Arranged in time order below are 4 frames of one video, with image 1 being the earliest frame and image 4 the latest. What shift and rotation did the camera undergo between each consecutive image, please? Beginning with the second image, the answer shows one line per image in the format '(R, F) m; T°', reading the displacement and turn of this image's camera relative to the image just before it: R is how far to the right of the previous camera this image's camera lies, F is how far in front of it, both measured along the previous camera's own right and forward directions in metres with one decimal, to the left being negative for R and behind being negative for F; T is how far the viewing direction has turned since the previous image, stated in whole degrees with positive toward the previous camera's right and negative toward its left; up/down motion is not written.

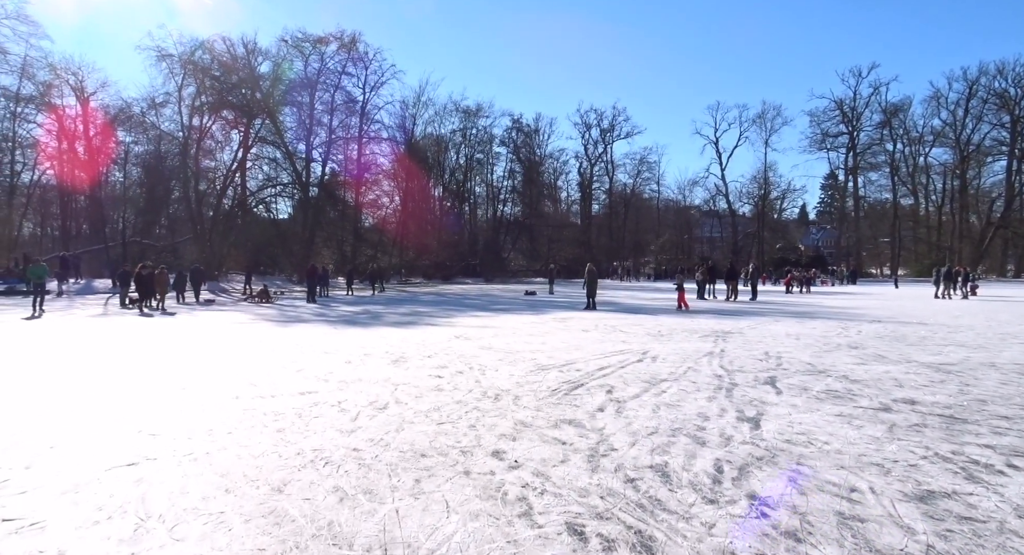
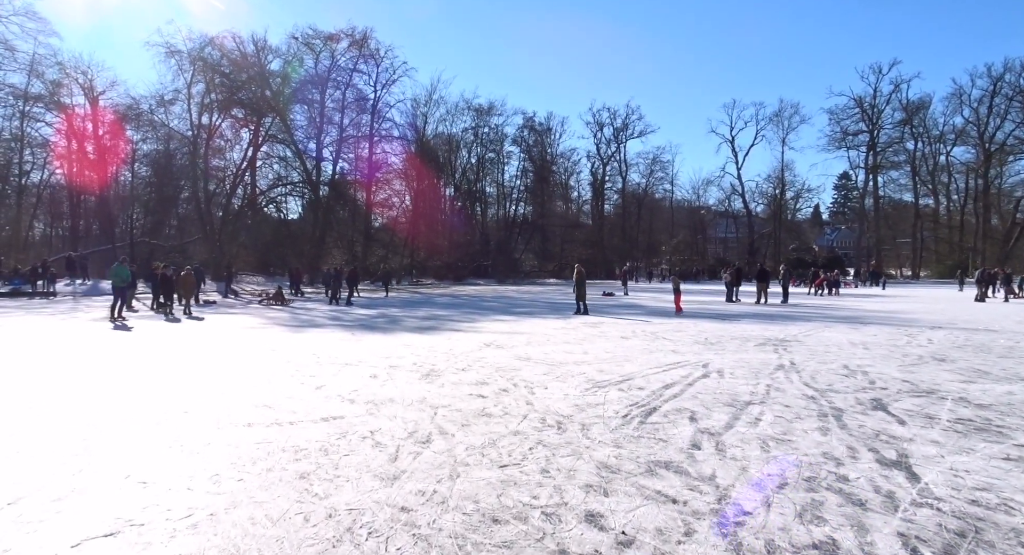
(-0.5, +1.0) m; -1°
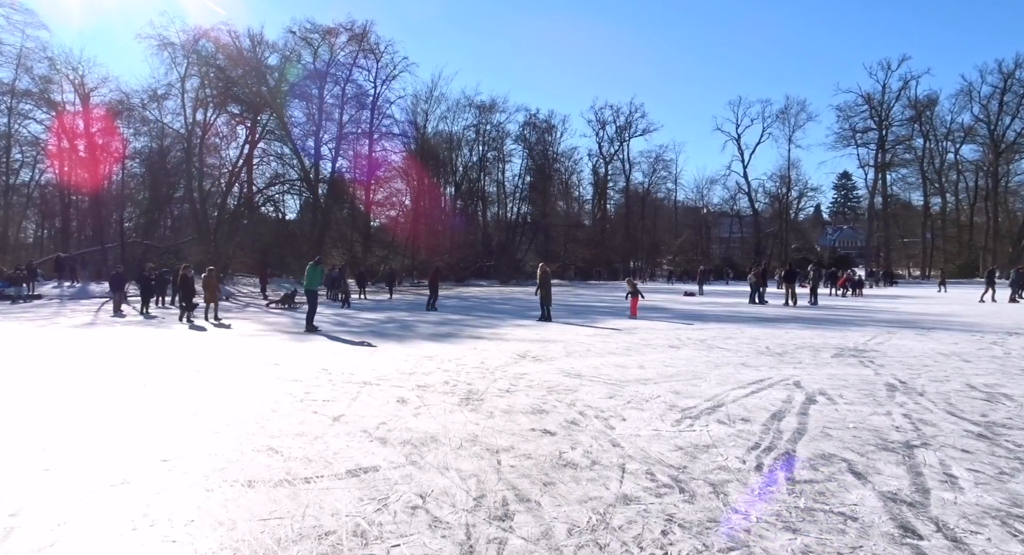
(-0.6, +1.5) m; 0°
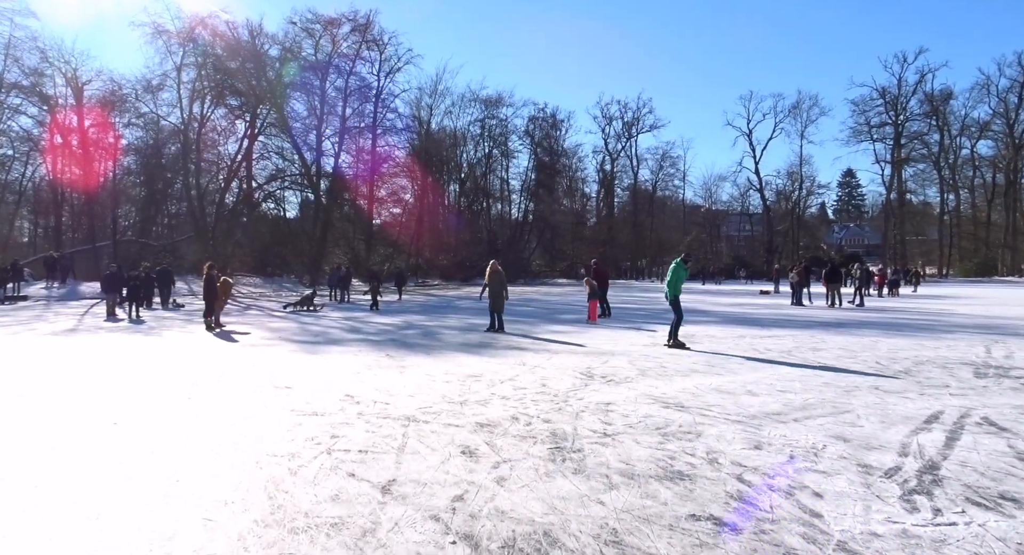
(-0.8, +1.8) m; 0°
